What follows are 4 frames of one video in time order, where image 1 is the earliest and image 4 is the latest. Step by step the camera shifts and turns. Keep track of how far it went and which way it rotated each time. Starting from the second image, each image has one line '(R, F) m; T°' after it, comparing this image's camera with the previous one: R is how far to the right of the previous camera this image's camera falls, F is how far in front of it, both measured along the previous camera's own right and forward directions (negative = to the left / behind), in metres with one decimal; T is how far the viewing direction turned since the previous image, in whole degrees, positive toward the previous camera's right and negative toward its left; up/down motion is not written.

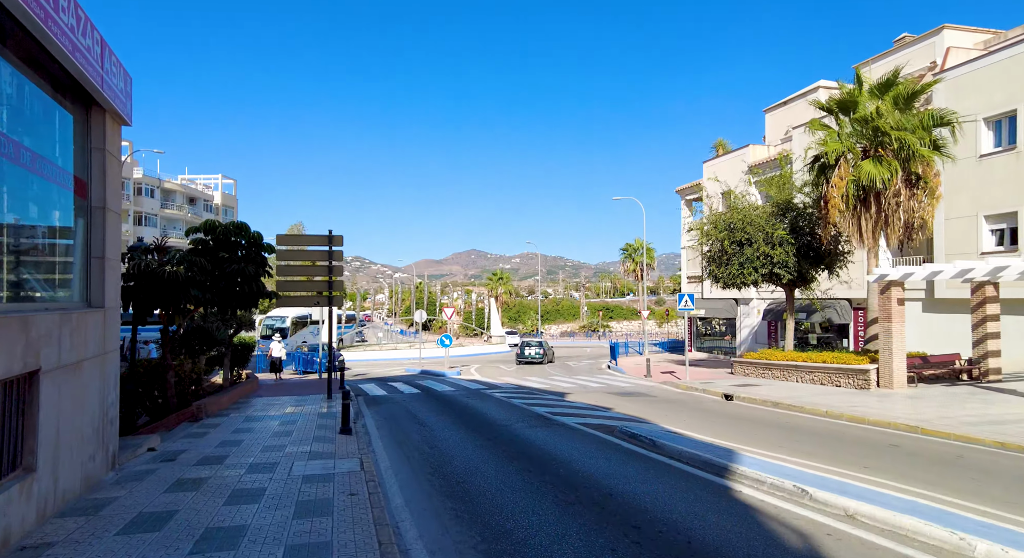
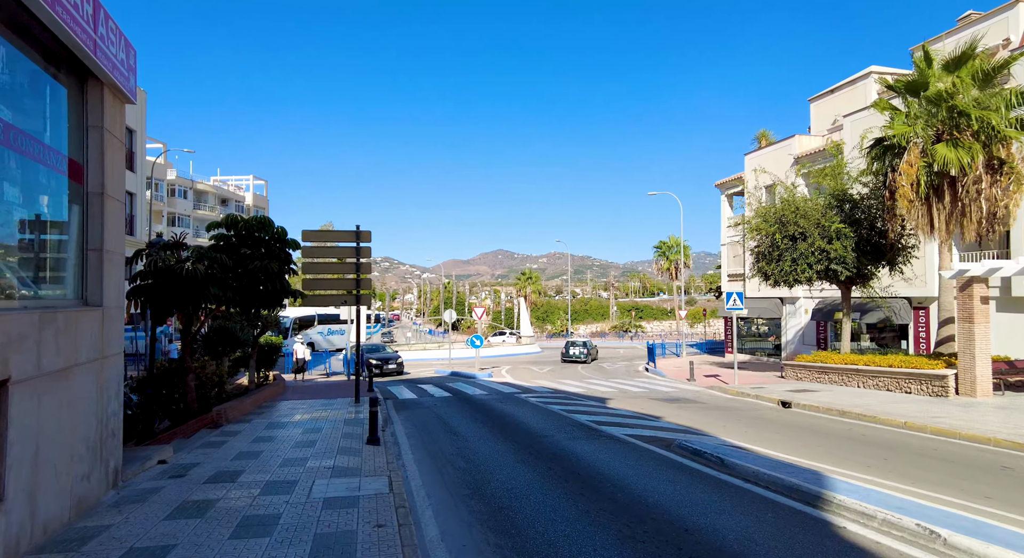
(-0.3, +1.0) m; -3°
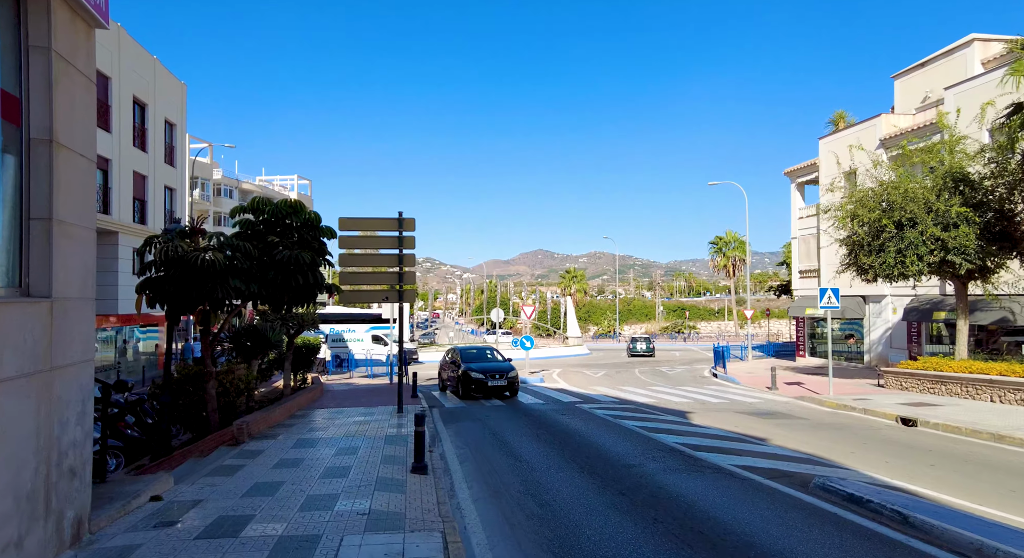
(-0.5, +2.1) m; -4°
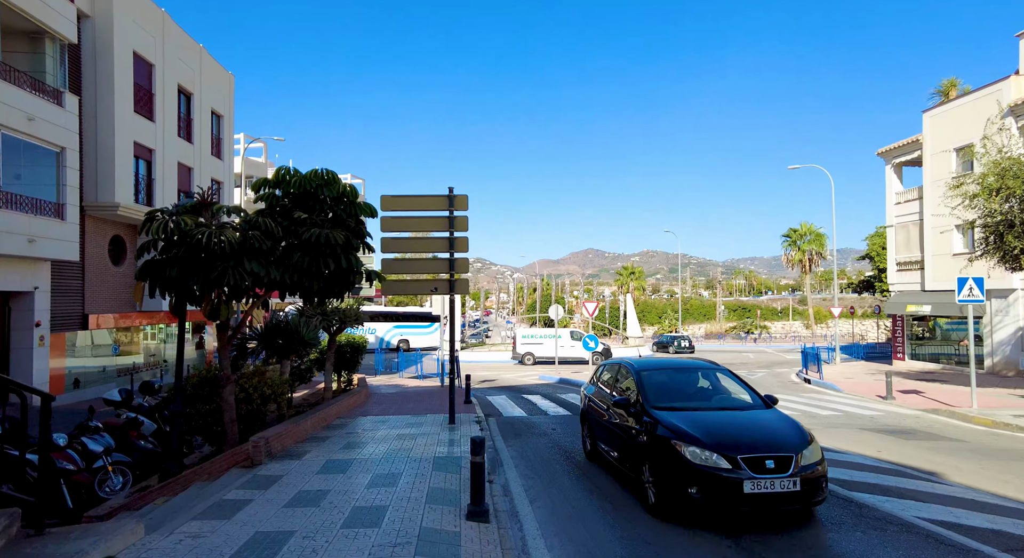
(-0.4, +2.3) m; -5°
